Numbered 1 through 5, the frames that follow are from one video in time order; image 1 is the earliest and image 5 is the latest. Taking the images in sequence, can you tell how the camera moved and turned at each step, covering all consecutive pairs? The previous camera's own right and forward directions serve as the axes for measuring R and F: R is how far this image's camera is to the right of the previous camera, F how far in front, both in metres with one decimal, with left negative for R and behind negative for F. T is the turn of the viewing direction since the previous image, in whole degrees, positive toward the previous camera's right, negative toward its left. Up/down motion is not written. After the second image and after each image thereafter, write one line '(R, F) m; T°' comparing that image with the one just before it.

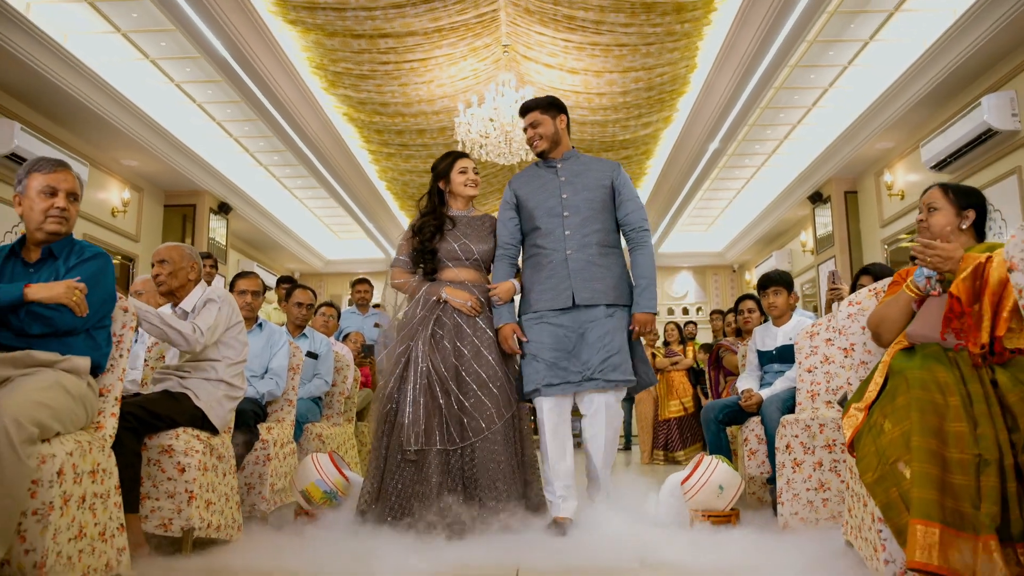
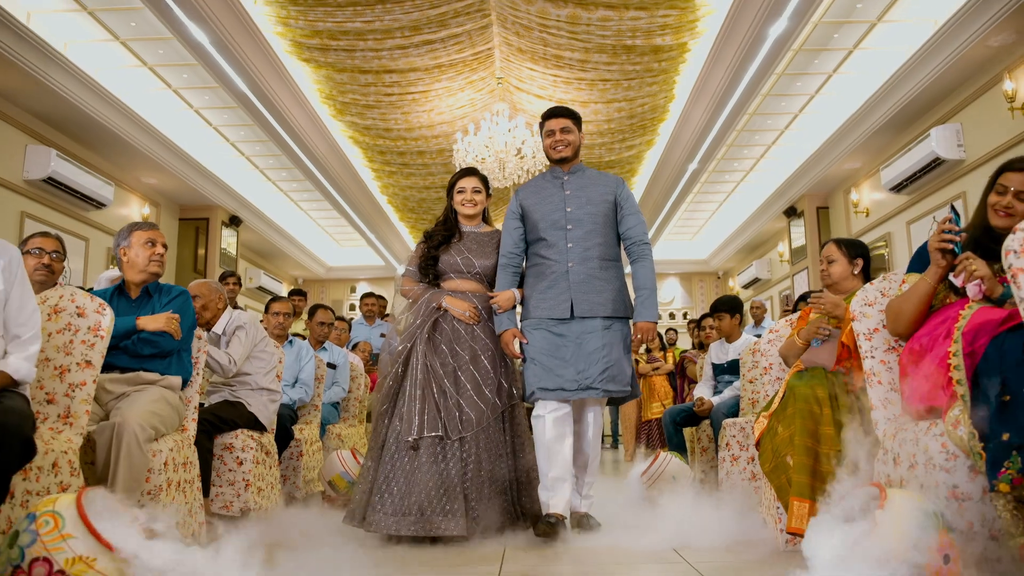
(0.0, -0.7) m; 0°
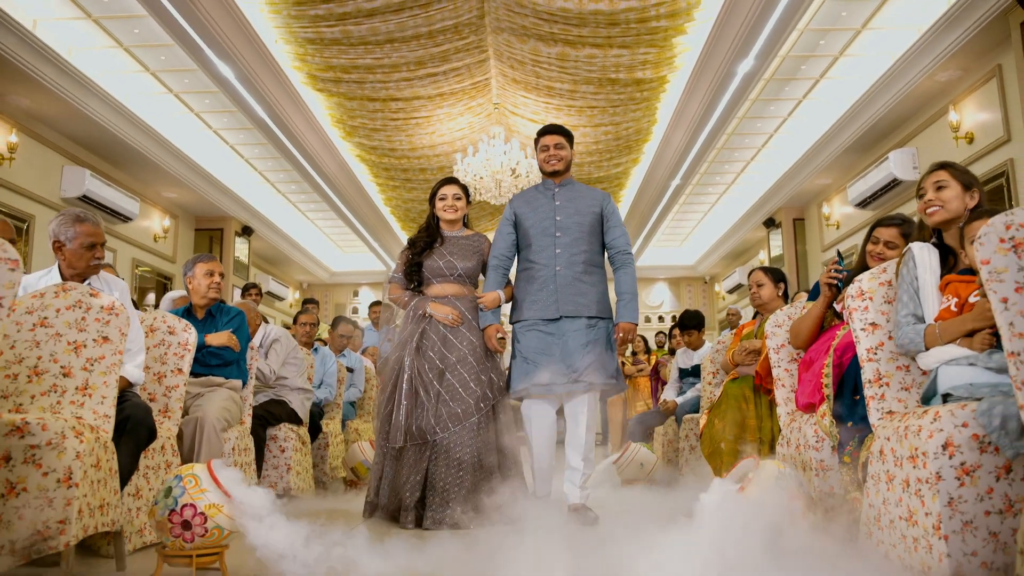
(0.0, -0.7) m; 0°
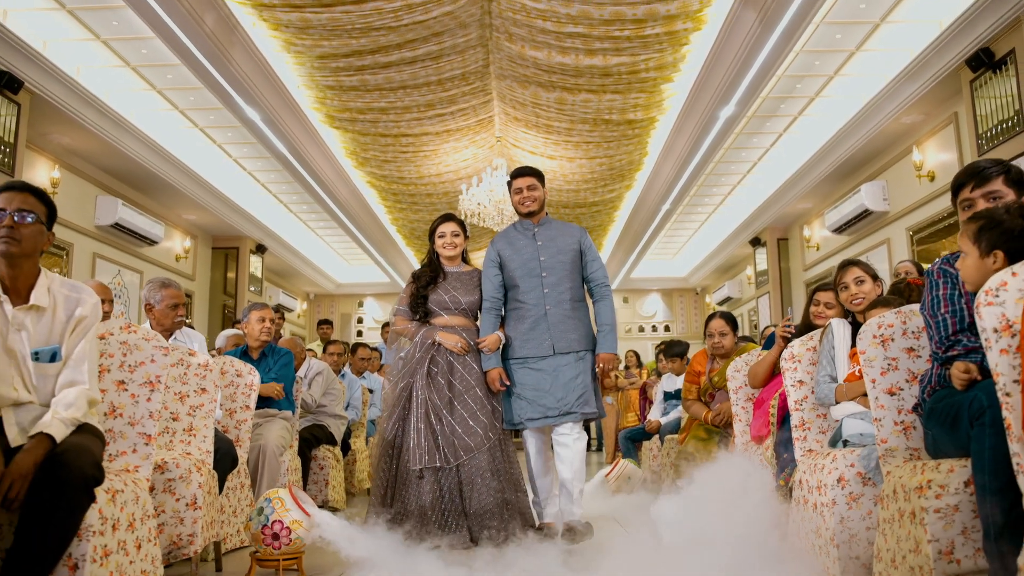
(-0.1, -0.7) m; 0°
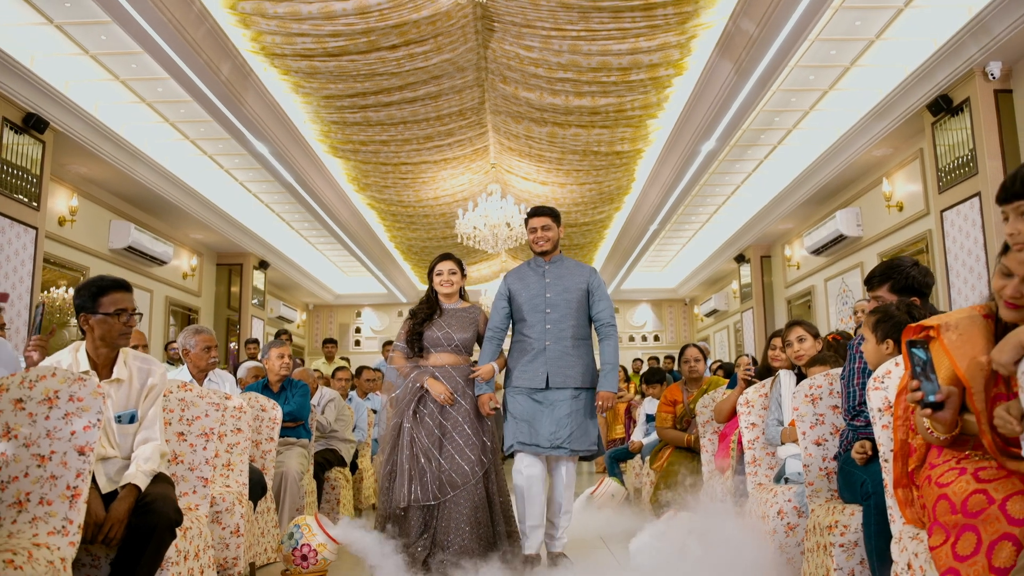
(0.0, -0.5) m; 0°
